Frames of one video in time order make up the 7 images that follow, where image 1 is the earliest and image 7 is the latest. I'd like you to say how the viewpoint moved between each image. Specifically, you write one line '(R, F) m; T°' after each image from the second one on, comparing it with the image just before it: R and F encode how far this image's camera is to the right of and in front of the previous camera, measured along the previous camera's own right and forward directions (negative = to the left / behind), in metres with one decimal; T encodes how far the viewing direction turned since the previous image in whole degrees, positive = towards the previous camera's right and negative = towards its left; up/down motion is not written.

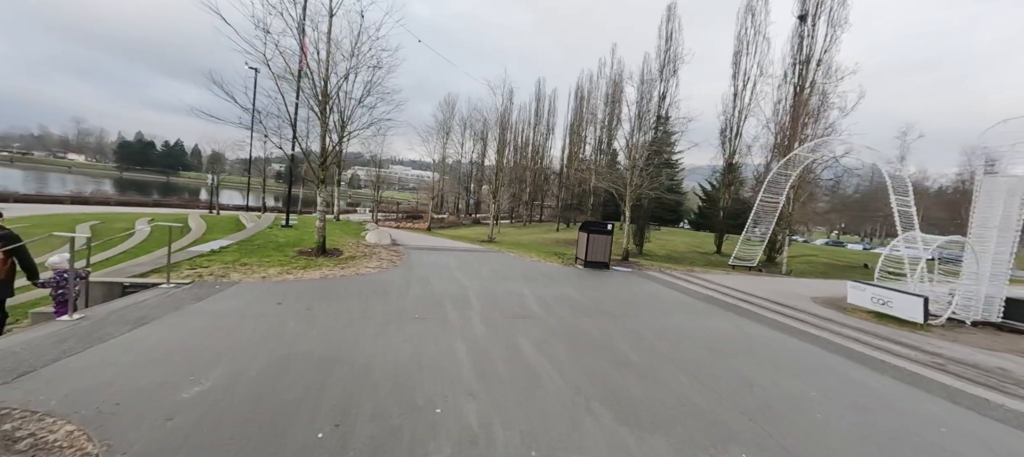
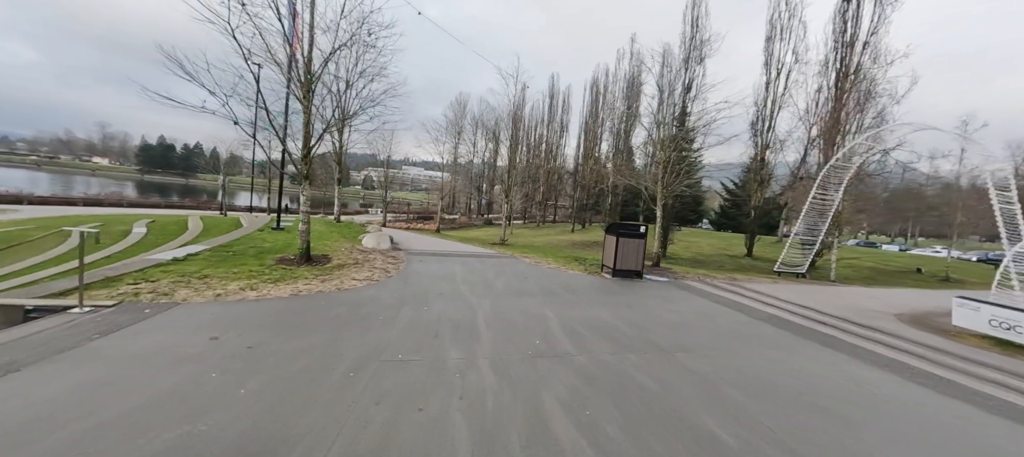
(-0.1, +1.6) m; -2°
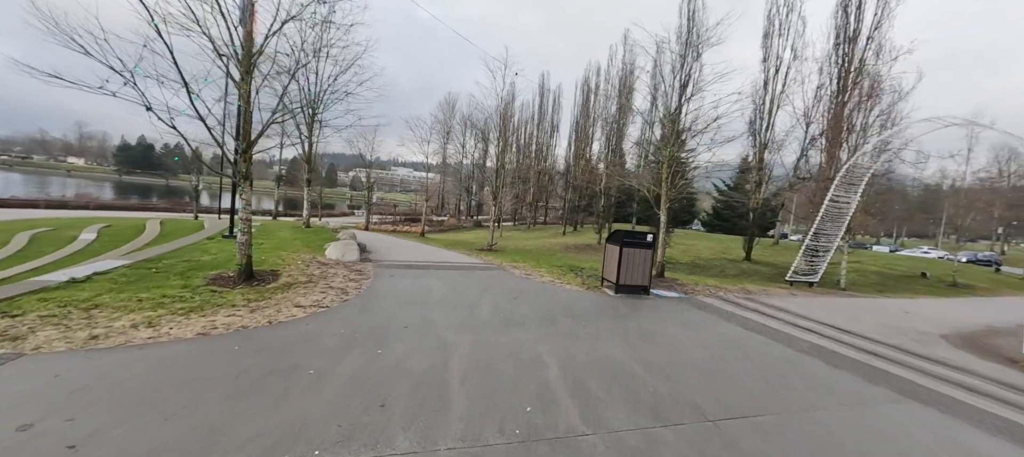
(+0.1, +1.4) m; +1°
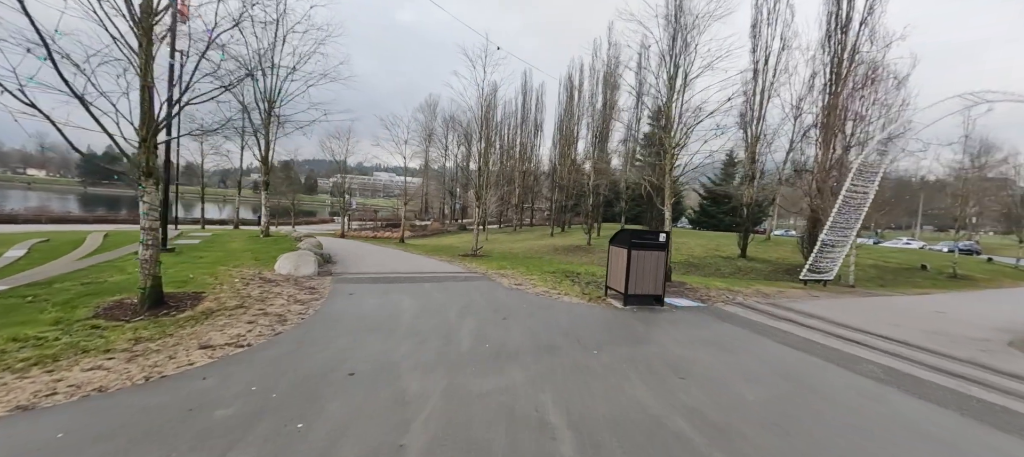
(0.0, +1.4) m; +2°
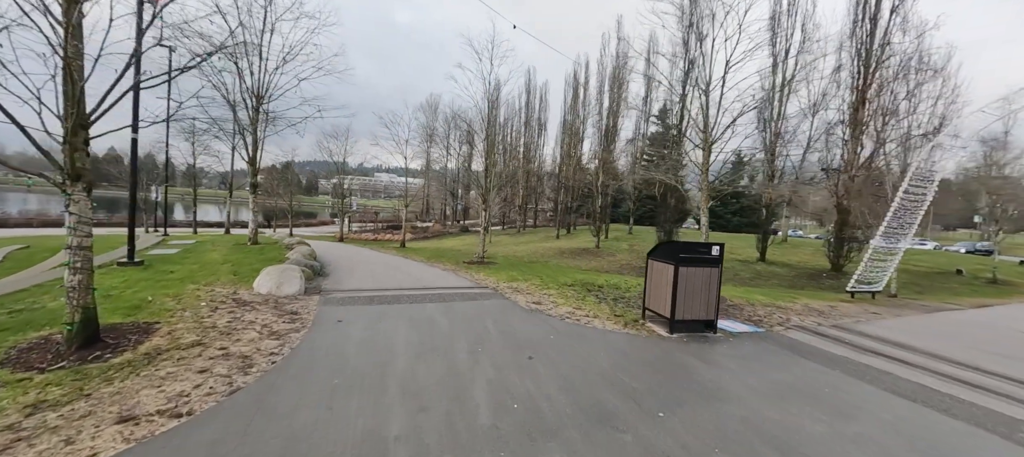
(-0.3, +1.2) m; 0°
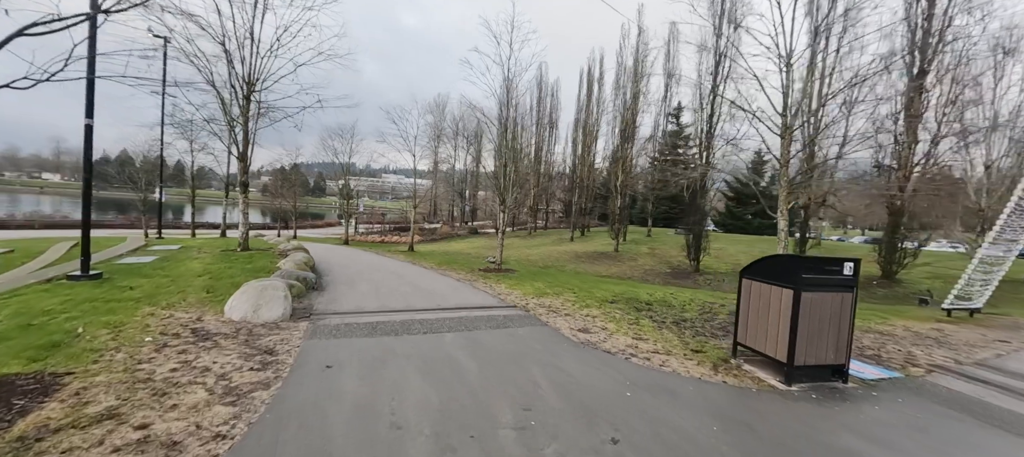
(-0.5, +1.5) m; -1°
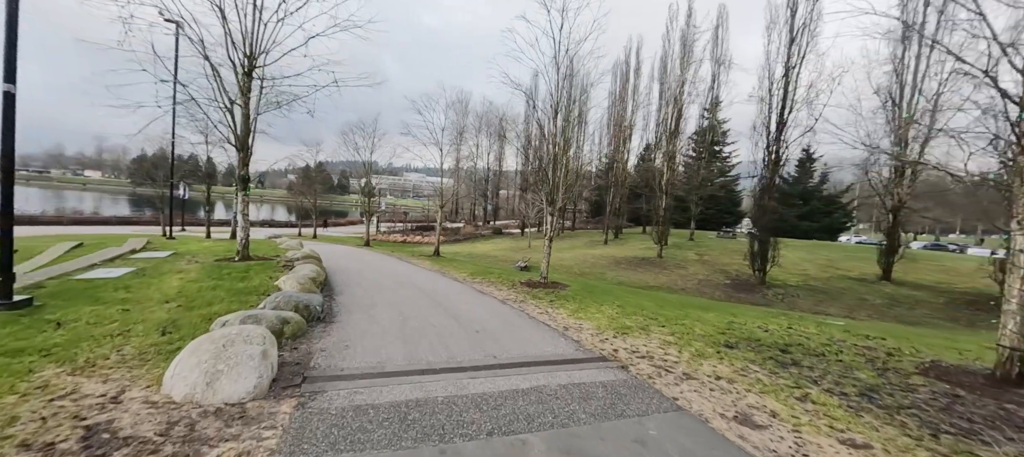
(-0.9, +2.2) m; -3°
